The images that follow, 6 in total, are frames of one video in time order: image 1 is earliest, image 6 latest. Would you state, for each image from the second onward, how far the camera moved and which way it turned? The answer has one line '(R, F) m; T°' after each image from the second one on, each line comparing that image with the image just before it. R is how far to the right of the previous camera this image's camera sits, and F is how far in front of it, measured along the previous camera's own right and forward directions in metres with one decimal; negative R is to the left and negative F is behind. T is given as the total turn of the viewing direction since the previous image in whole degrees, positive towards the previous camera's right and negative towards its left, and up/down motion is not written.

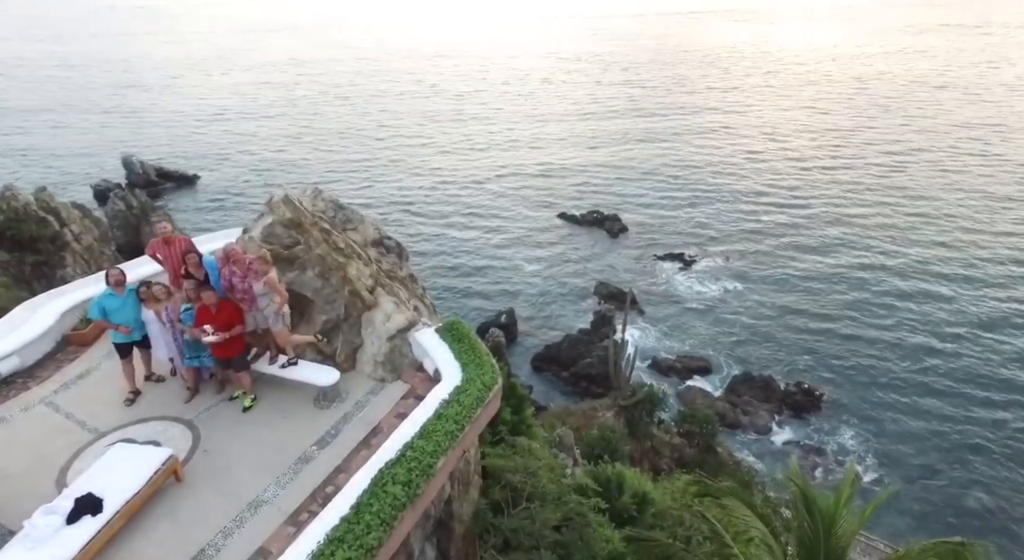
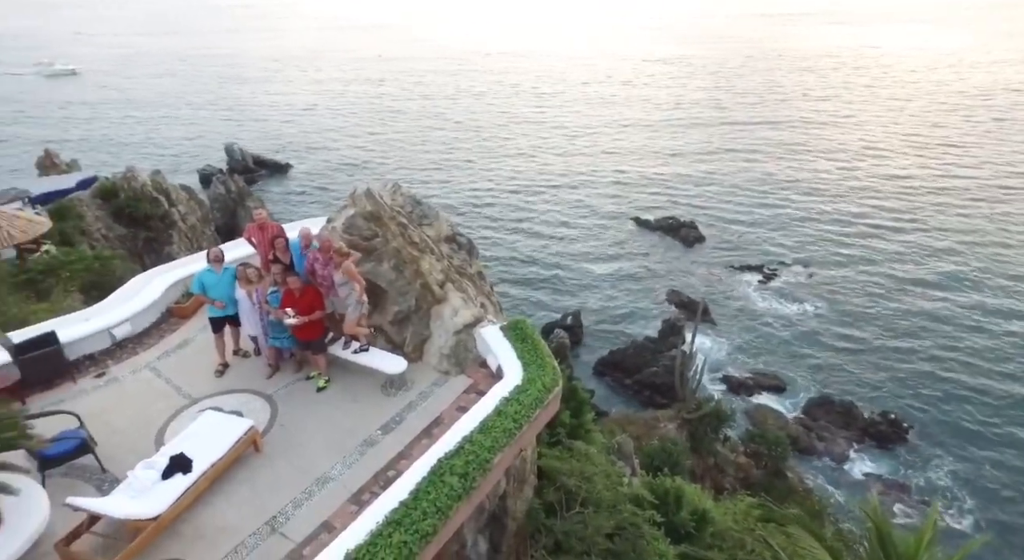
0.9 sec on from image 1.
(0.0, -0.1) m; -7°
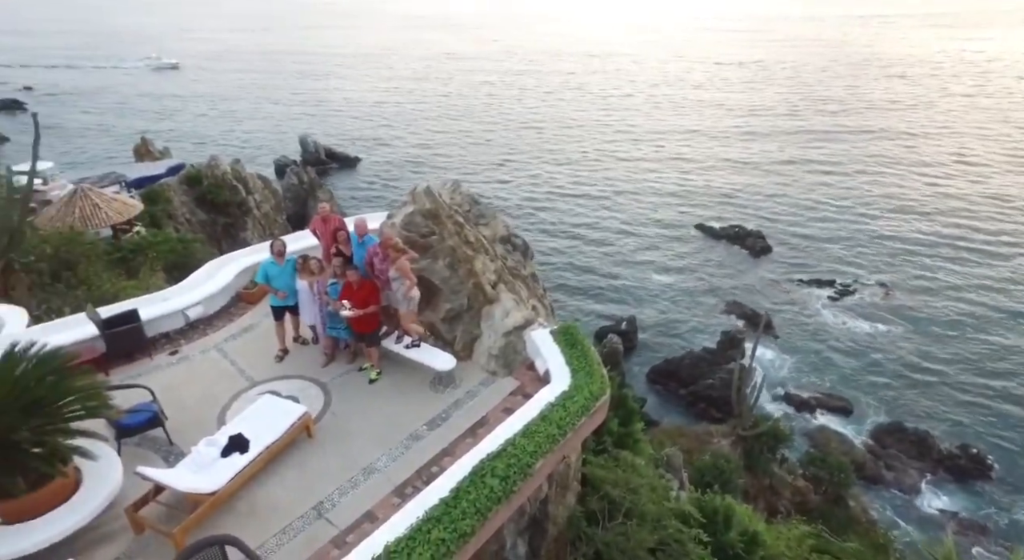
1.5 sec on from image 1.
(+0.1, 0.0) m; -6°
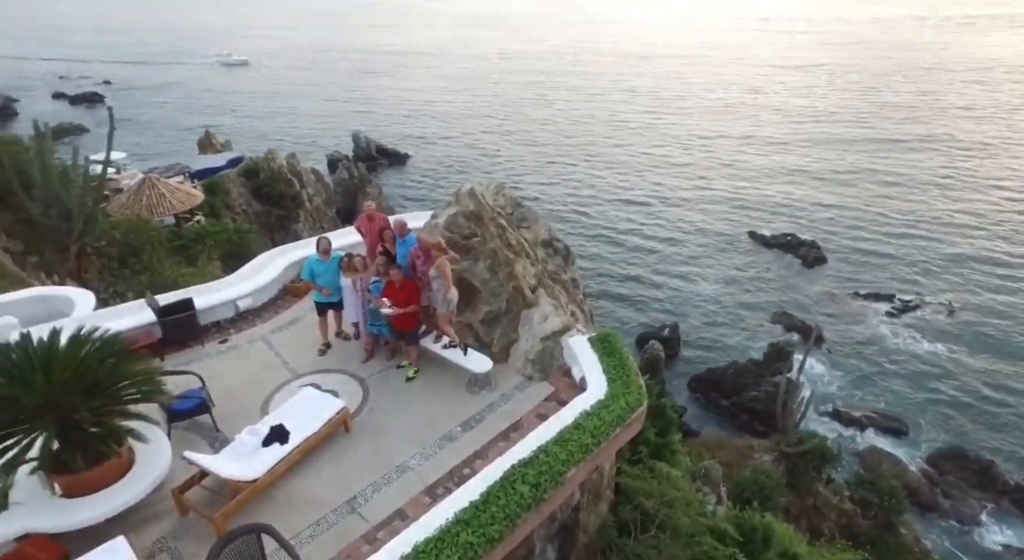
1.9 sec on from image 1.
(0.0, 0.0) m; -4°
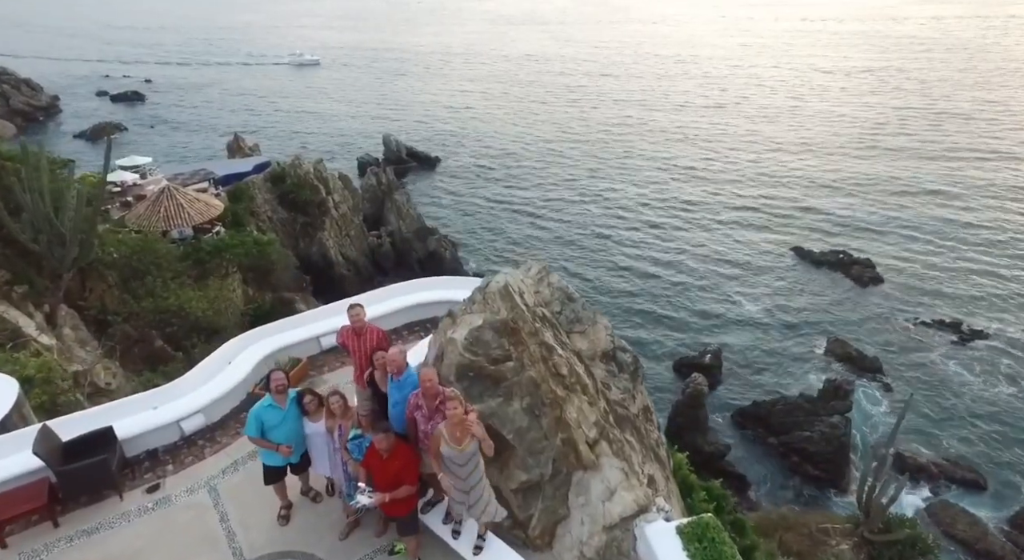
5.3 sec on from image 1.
(-0.2, +2.8) m; -3°
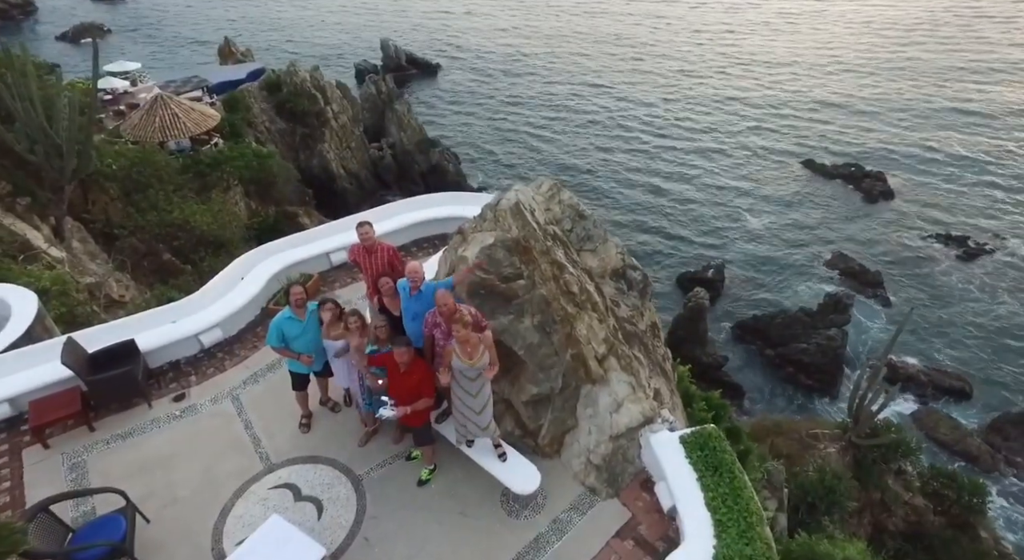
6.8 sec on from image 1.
(-0.1, 0.0) m; 0°
